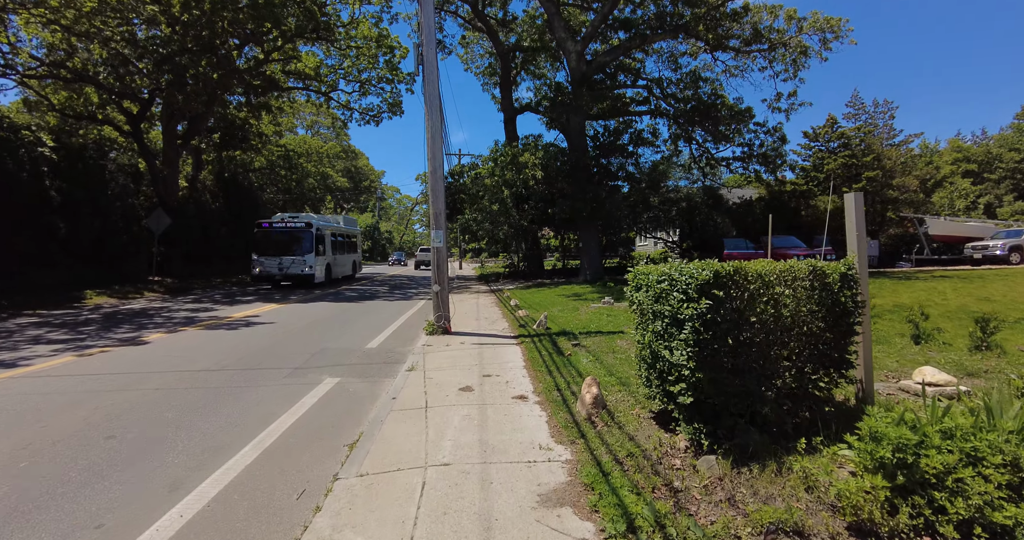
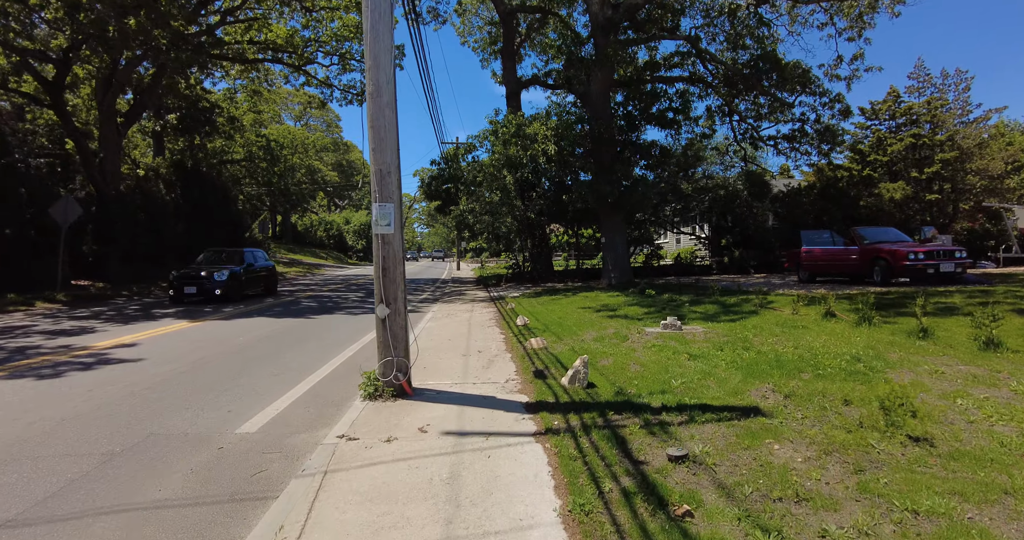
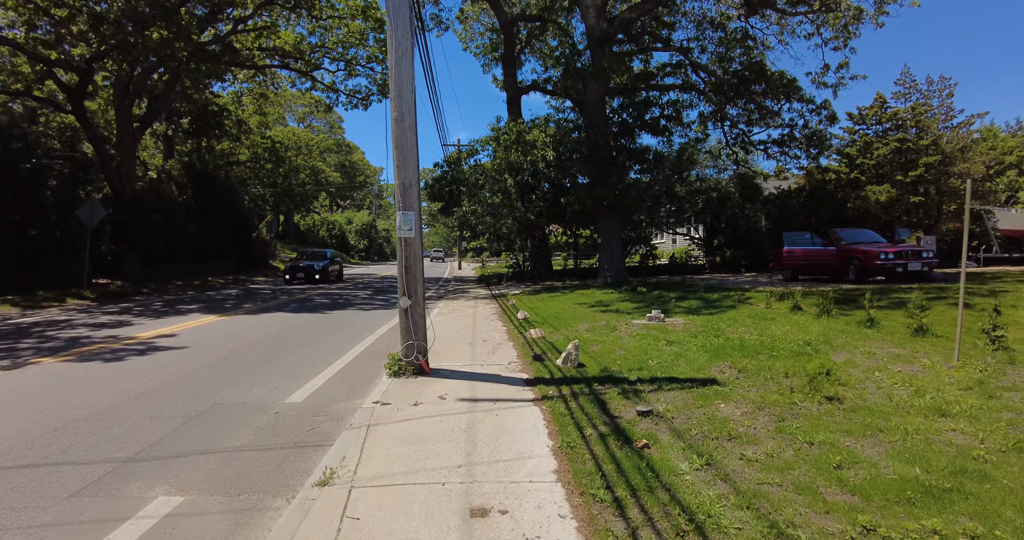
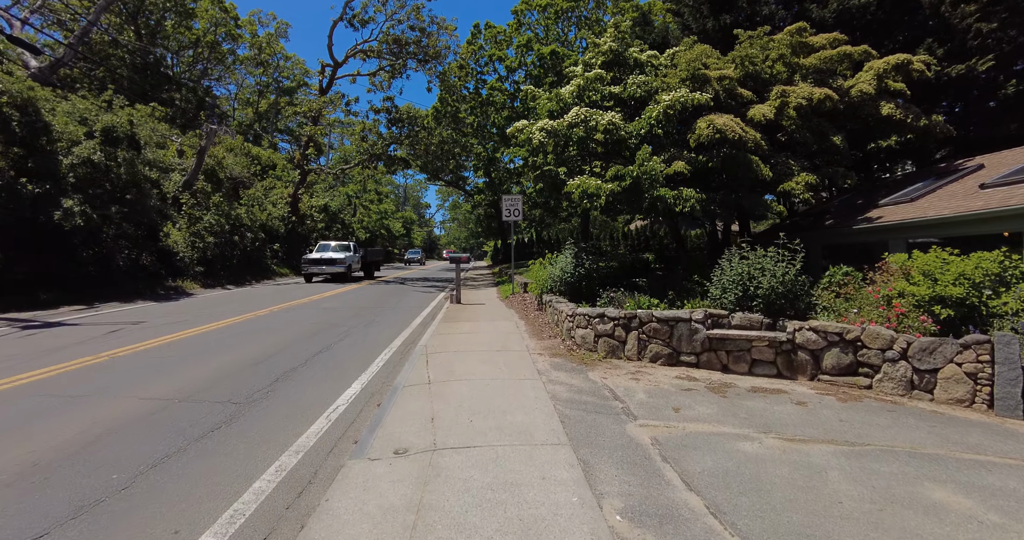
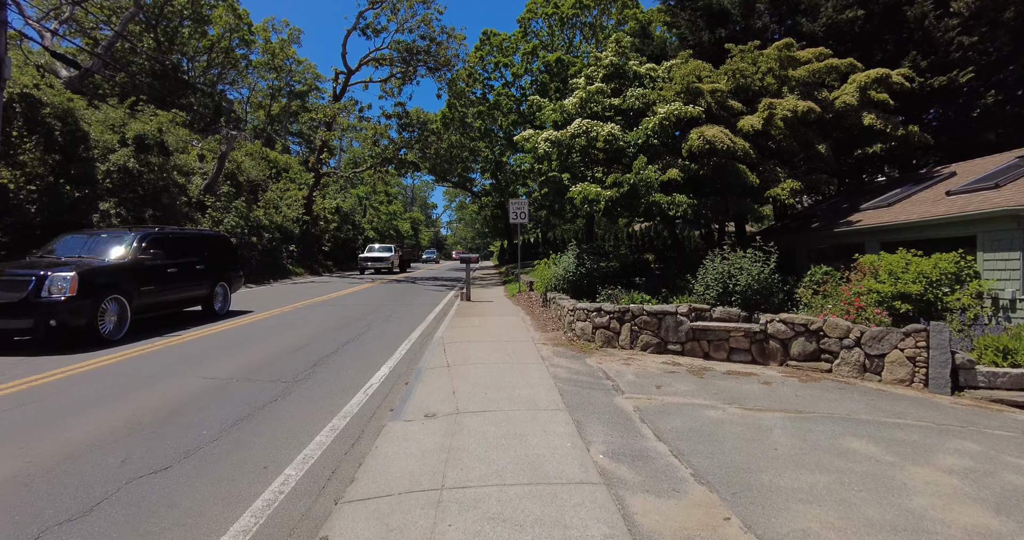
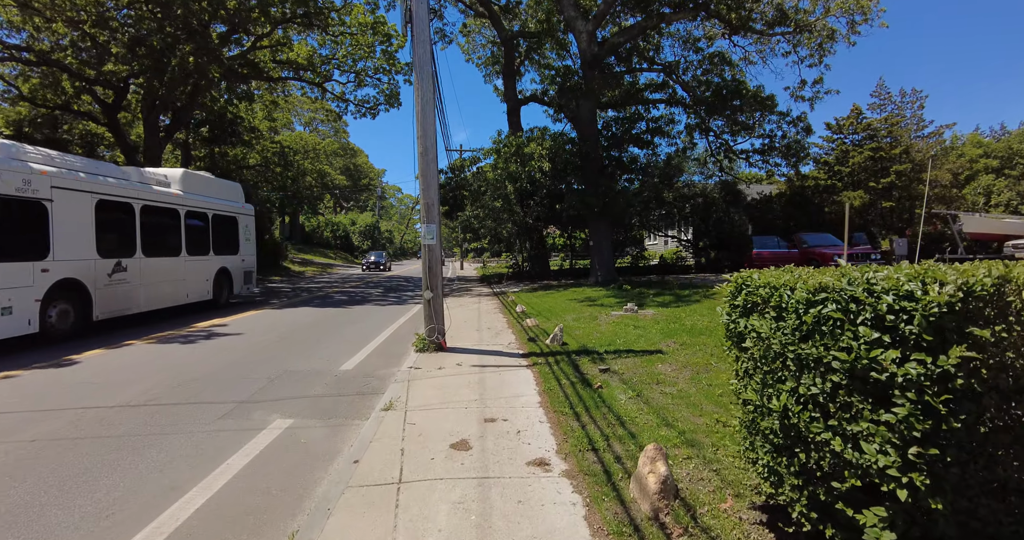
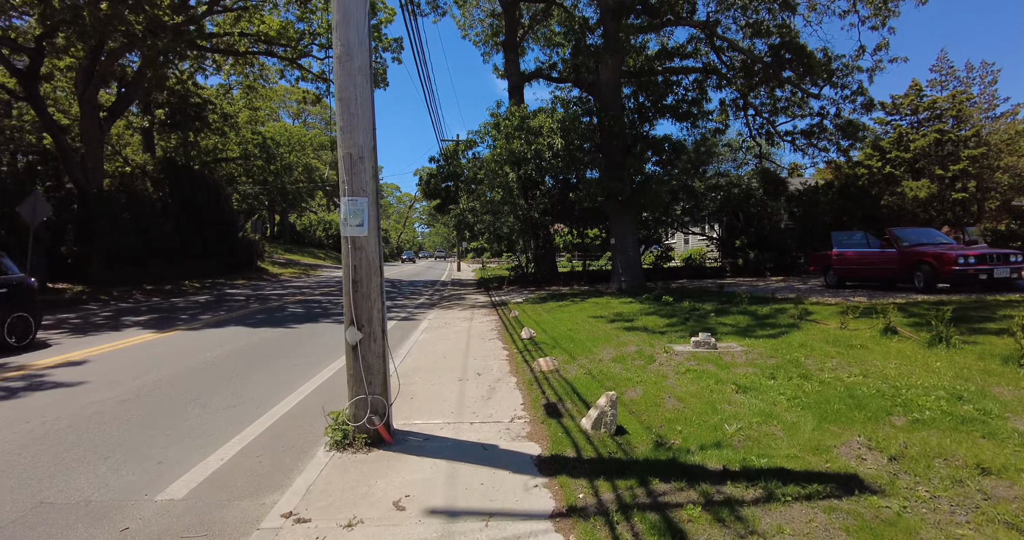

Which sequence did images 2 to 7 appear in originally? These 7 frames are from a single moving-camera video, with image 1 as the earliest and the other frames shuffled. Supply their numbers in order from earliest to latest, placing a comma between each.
6, 3, 2, 7, 5, 4
